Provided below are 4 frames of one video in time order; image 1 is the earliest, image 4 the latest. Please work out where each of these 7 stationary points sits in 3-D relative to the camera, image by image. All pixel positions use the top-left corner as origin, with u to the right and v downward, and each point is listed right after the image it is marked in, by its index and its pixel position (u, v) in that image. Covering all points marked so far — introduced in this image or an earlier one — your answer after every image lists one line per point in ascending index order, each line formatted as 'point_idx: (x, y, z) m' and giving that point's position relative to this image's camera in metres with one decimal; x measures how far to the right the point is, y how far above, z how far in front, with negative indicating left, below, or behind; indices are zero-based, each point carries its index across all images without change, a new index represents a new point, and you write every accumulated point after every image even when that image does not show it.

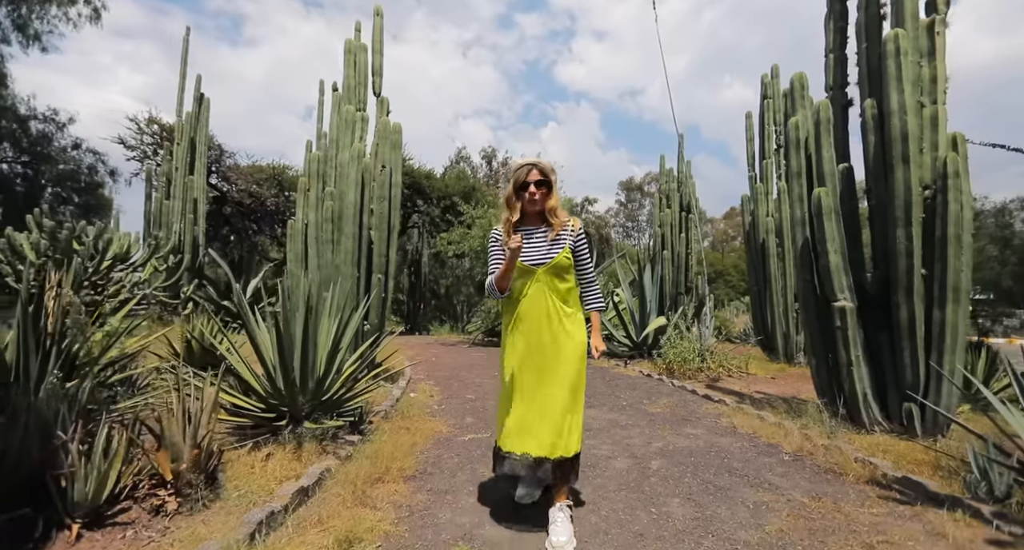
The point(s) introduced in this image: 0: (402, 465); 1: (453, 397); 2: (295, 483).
0: (-0.7, -1.3, +3.5) m
1: (-0.7, -1.4, +5.9) m
2: (-1.2, -1.2, +3.0) m
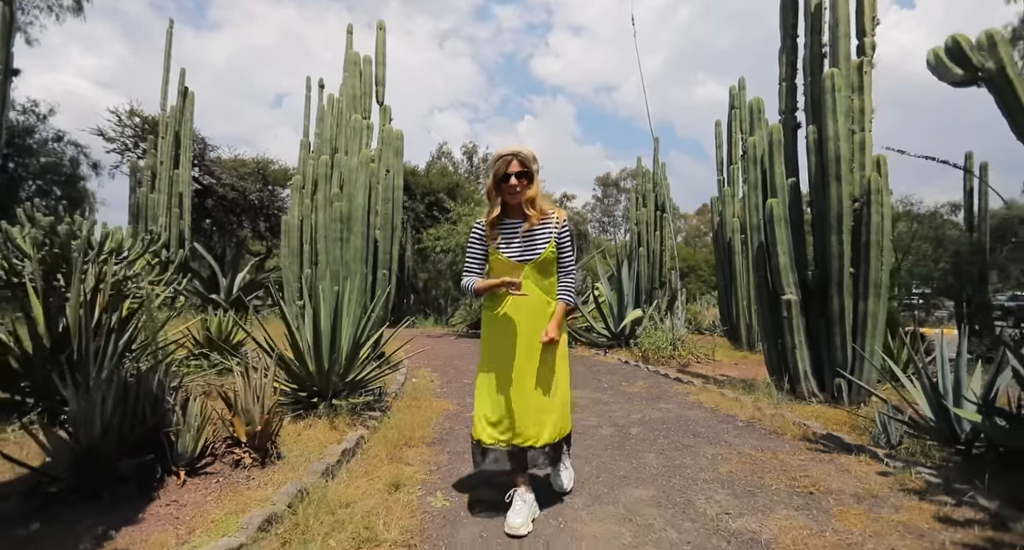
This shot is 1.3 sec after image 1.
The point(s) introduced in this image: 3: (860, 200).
0: (-0.7, -1.3, +4.2) m
1: (-0.7, -1.3, +6.6) m
2: (-1.2, -1.2, +3.6) m
3: (+3.0, +0.6, +4.5) m
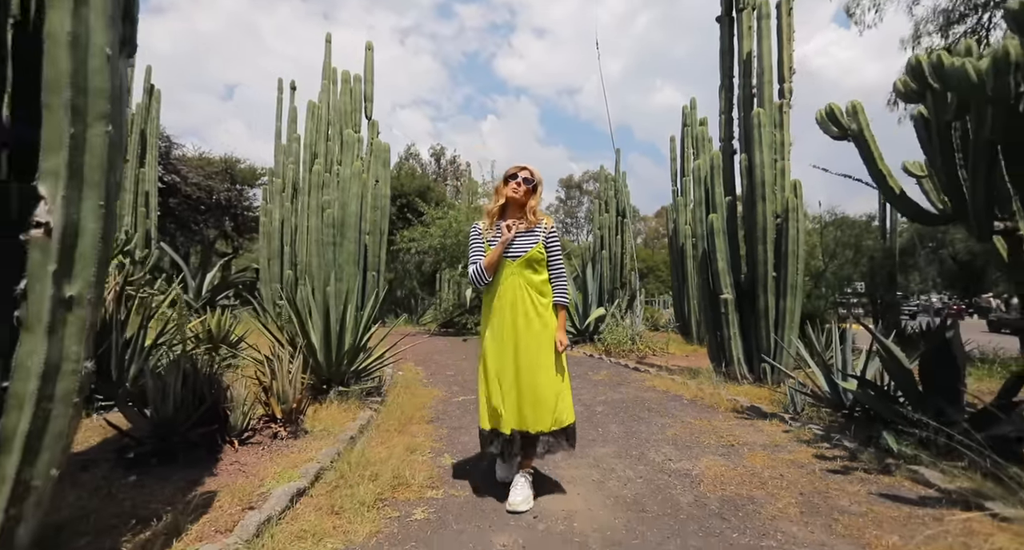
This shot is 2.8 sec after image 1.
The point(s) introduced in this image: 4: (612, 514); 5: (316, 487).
0: (-0.8, -1.3, +4.9) m
1: (-1.0, -1.4, +7.3) m
2: (-1.3, -1.2, +4.3) m
3: (+2.8, +0.6, +5.5) m
4: (+0.5, -1.2, +2.7) m
5: (-1.1, -1.2, +3.0) m
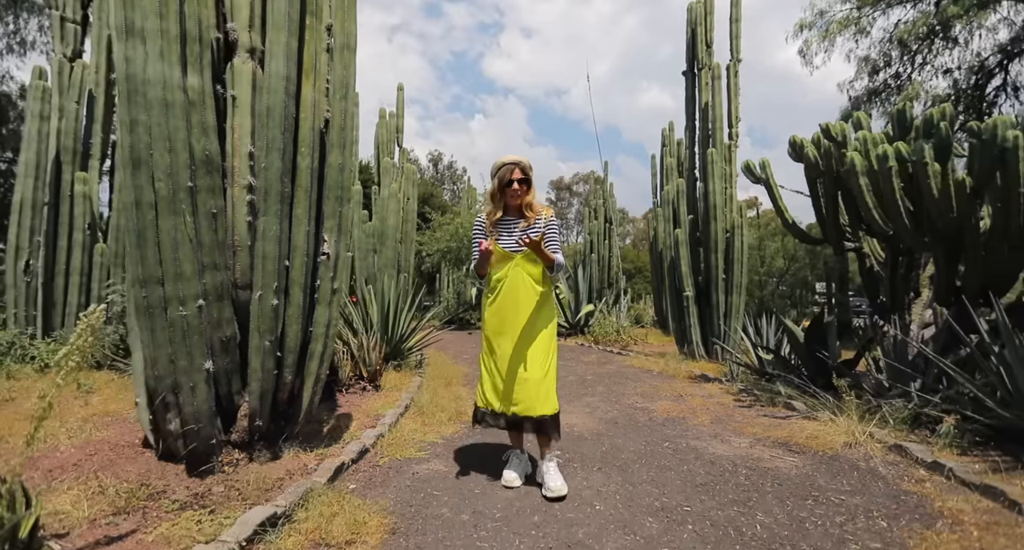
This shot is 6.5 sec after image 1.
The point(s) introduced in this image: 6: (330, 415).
0: (-0.7, -1.3, +6.5) m
1: (-0.9, -1.4, +8.9) m
2: (-1.1, -1.2, +5.9) m
3: (+3.0, +0.6, +7.2) m
4: (+0.7, -1.2, +4.3) m
5: (-0.9, -1.2, +4.6) m
6: (-1.4, -1.1, +4.1) m
